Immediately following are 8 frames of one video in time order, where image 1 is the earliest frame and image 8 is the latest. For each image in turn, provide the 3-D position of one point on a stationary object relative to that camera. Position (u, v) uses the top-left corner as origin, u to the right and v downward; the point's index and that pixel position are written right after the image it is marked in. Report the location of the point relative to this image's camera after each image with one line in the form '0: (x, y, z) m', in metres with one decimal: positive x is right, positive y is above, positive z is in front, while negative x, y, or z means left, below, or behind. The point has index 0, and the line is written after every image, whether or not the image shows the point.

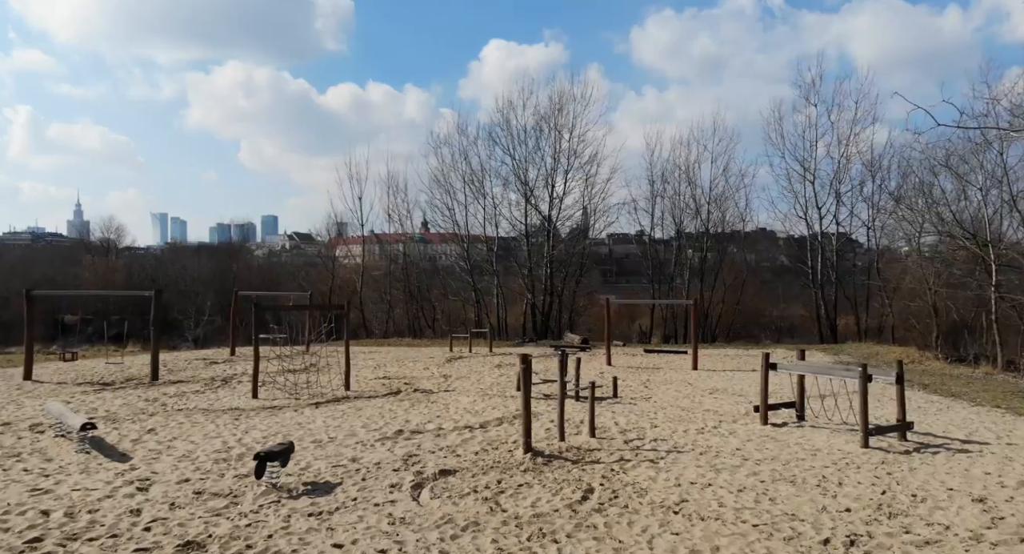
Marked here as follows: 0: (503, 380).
0: (-0.1, -2.0, +13.5) m
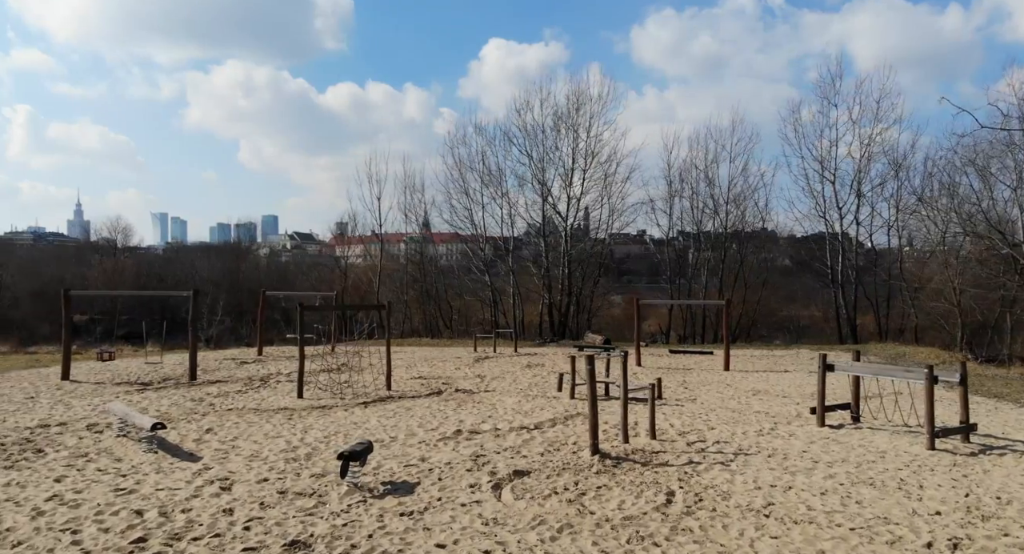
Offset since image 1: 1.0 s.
0: (+0.6, -2.0, +13.5) m
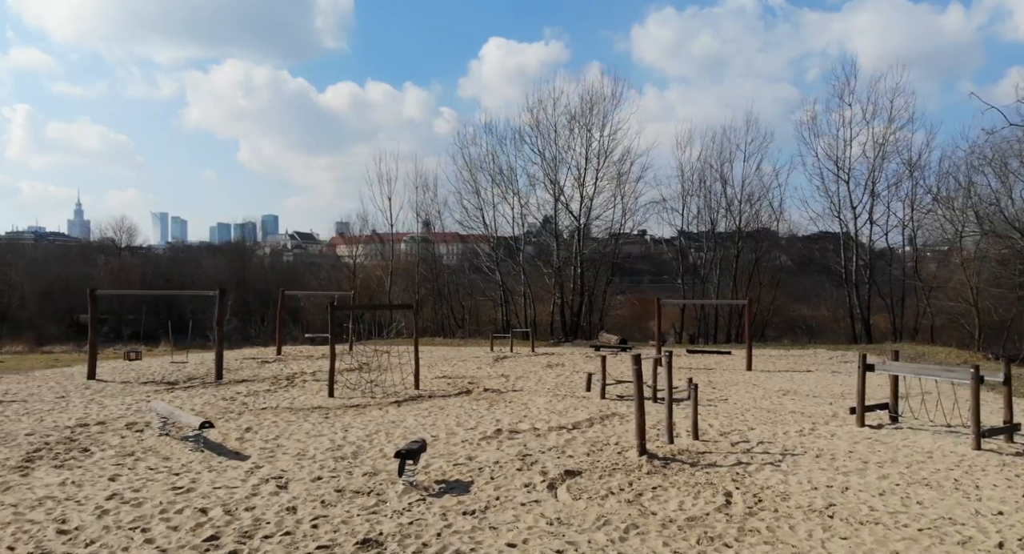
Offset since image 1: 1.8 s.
0: (+1.1, -2.0, +13.4) m
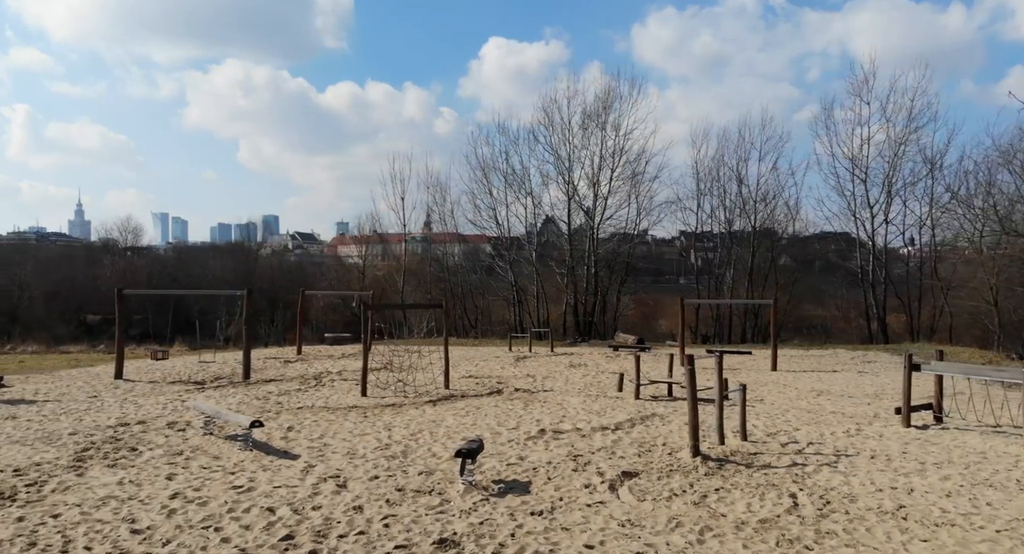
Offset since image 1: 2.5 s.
0: (+1.6, -2.0, +13.4) m
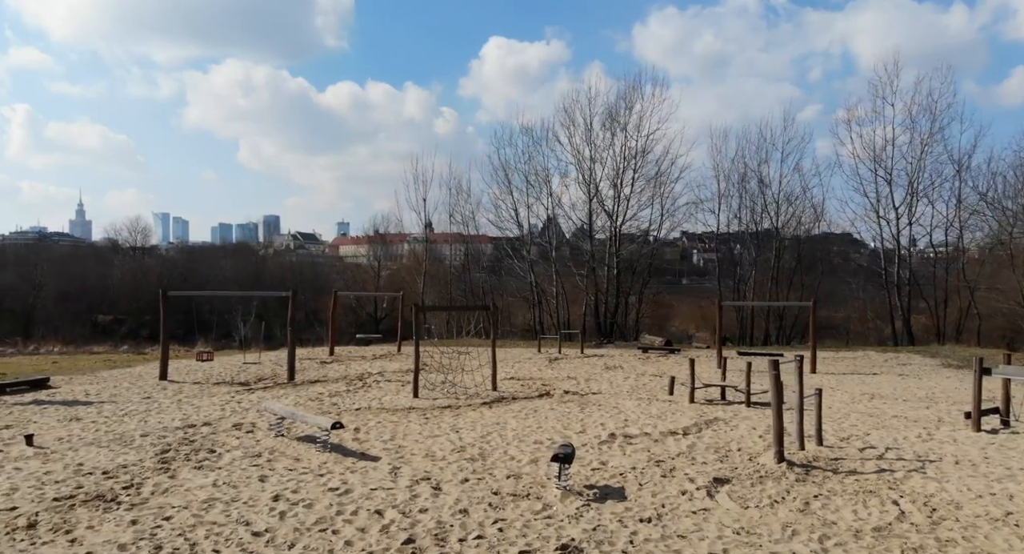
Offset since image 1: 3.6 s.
0: (+2.5, -2.0, +13.3) m
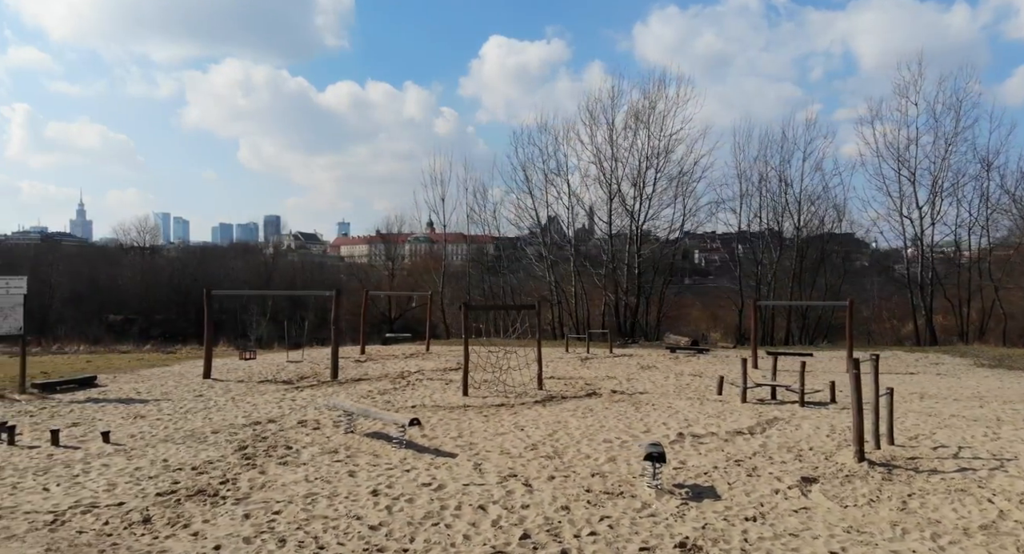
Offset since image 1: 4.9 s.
0: (+3.3, -2.0, +13.3) m
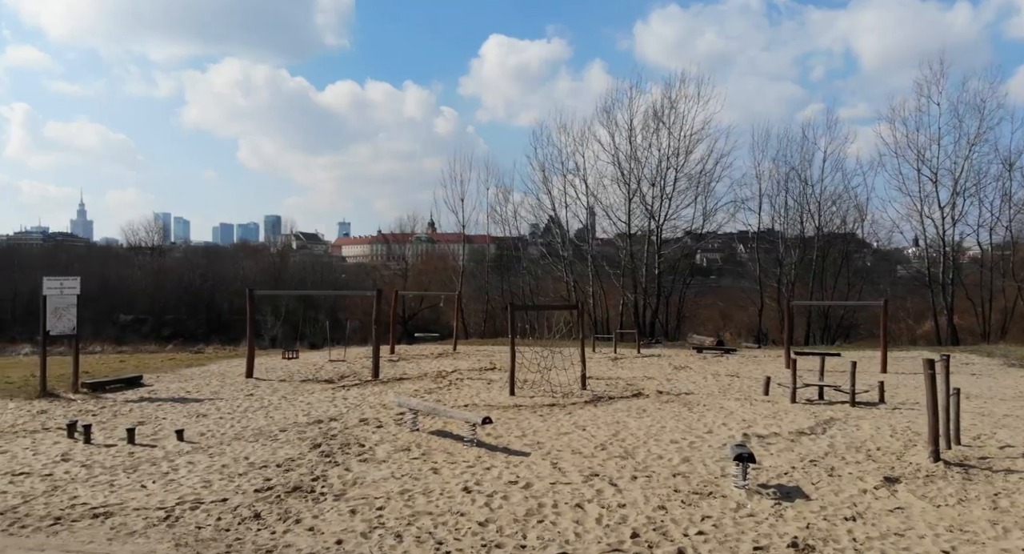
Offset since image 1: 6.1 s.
0: (+4.1, -2.0, +13.3) m
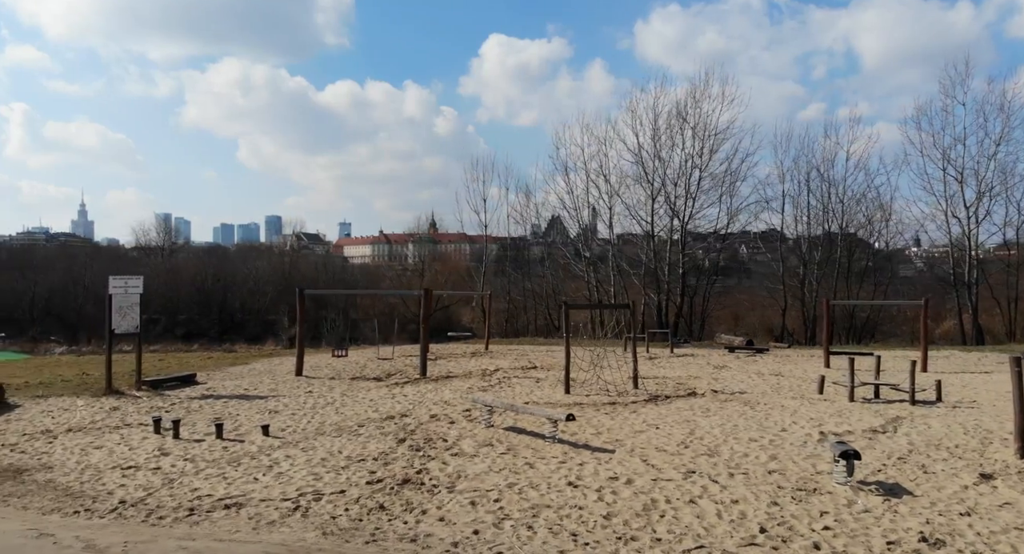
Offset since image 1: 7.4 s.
0: (+5.0, -2.0, +13.4) m
